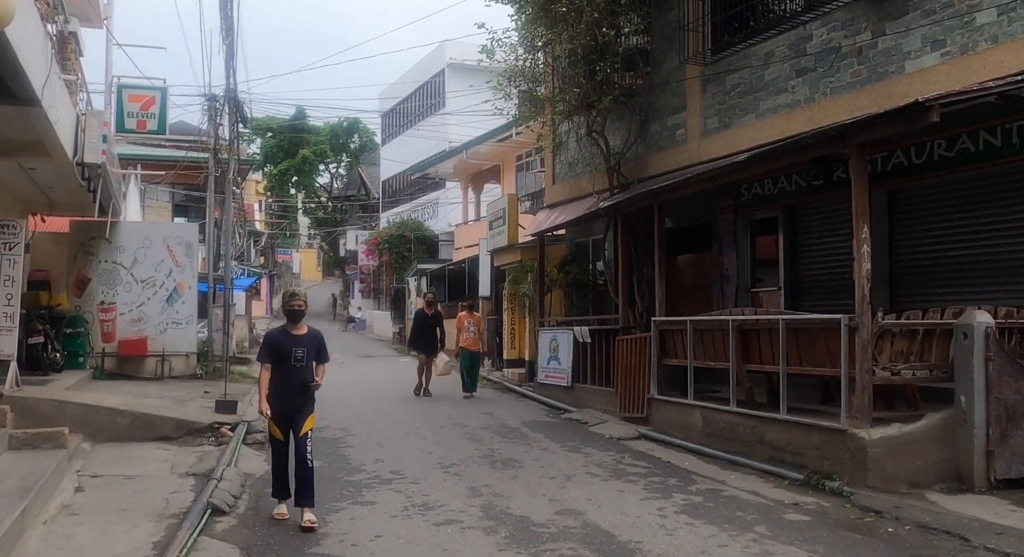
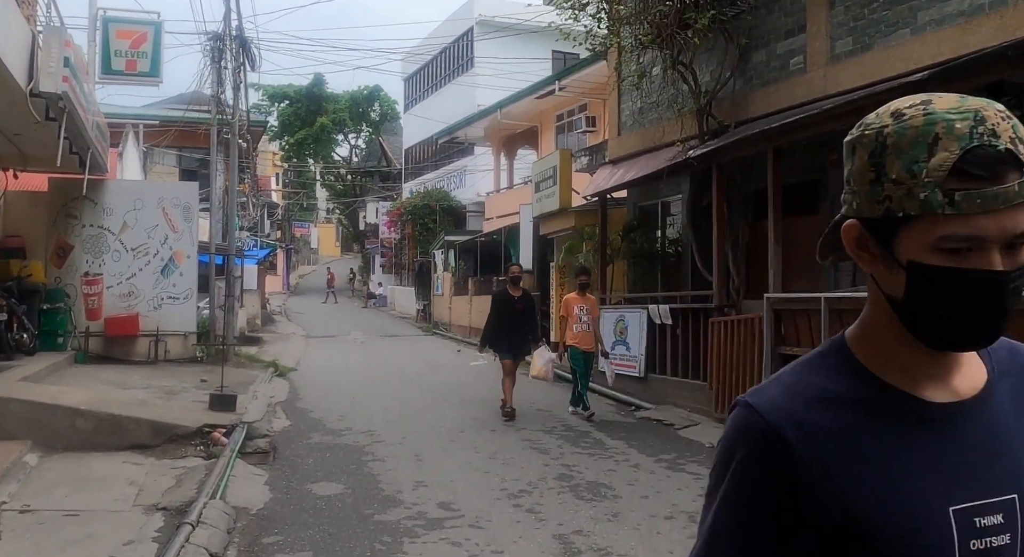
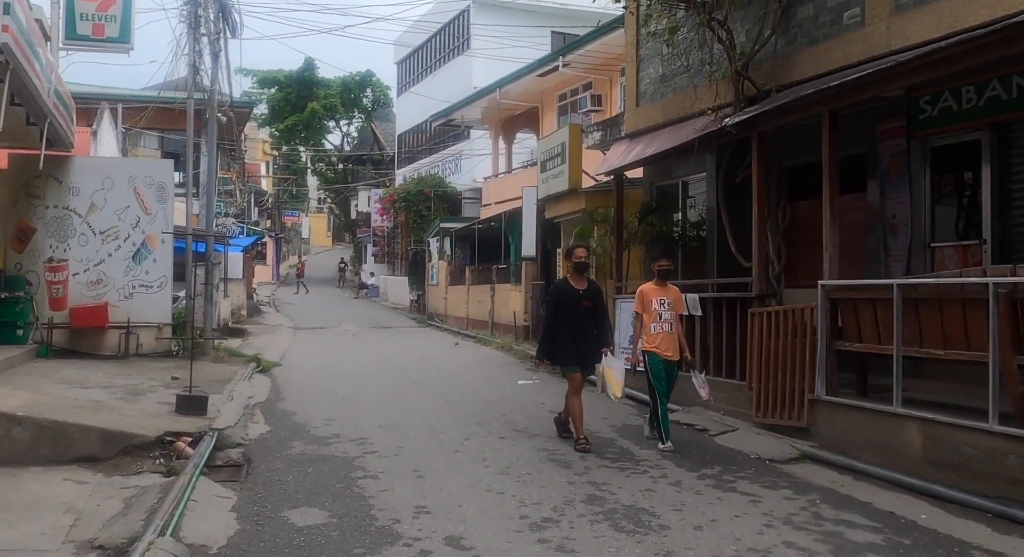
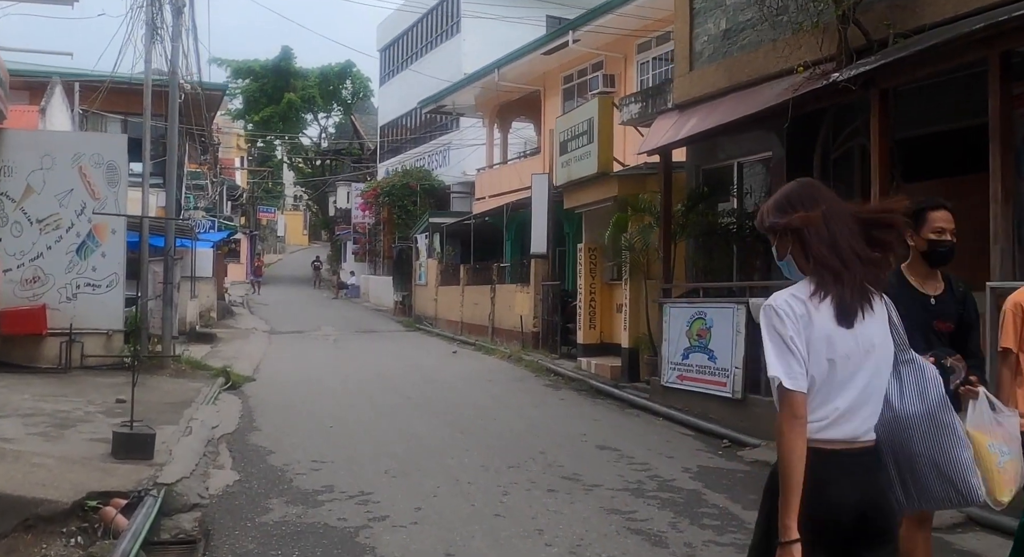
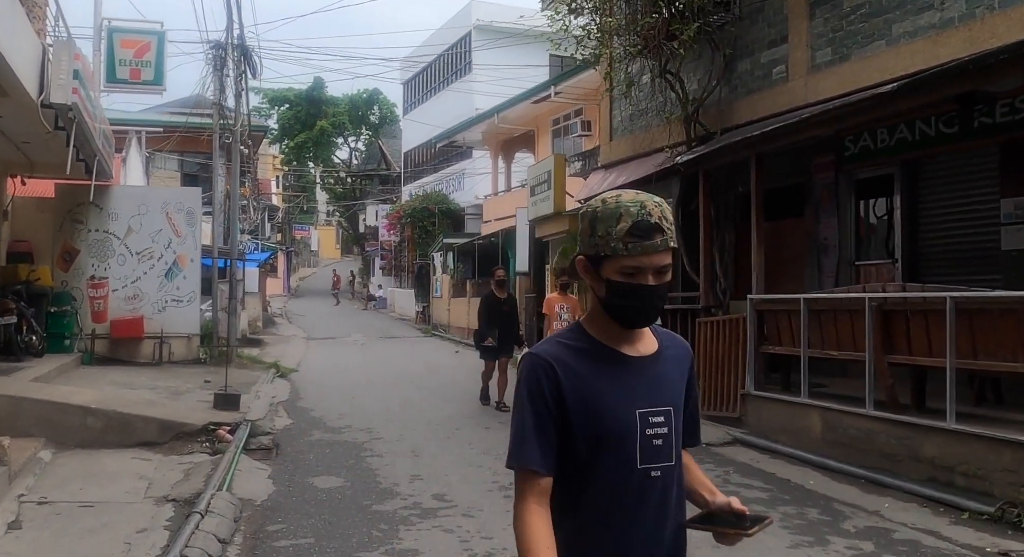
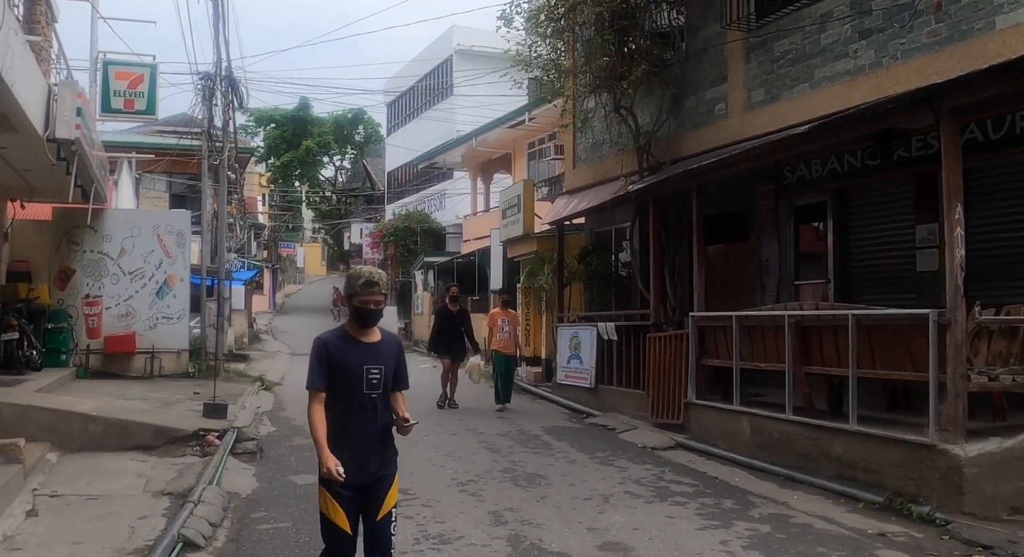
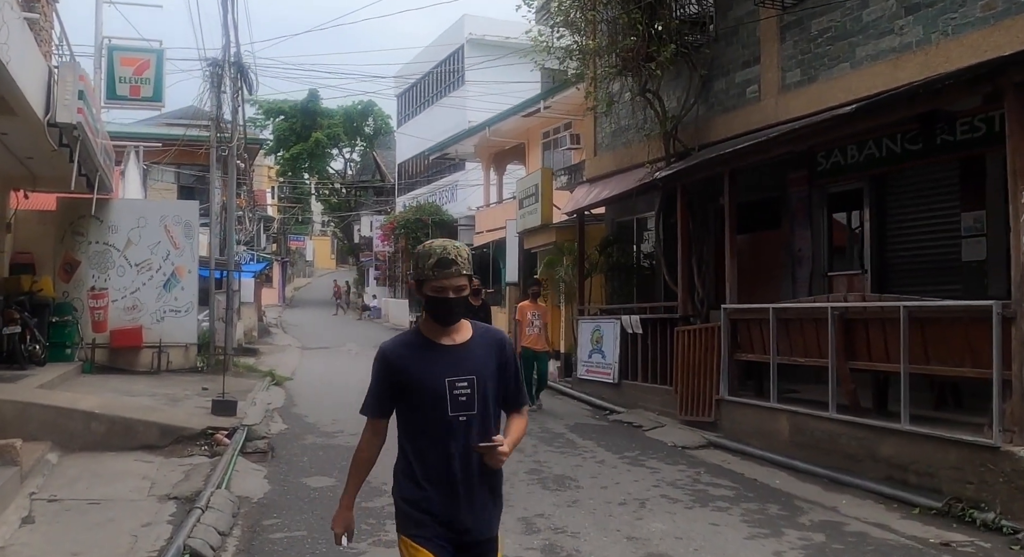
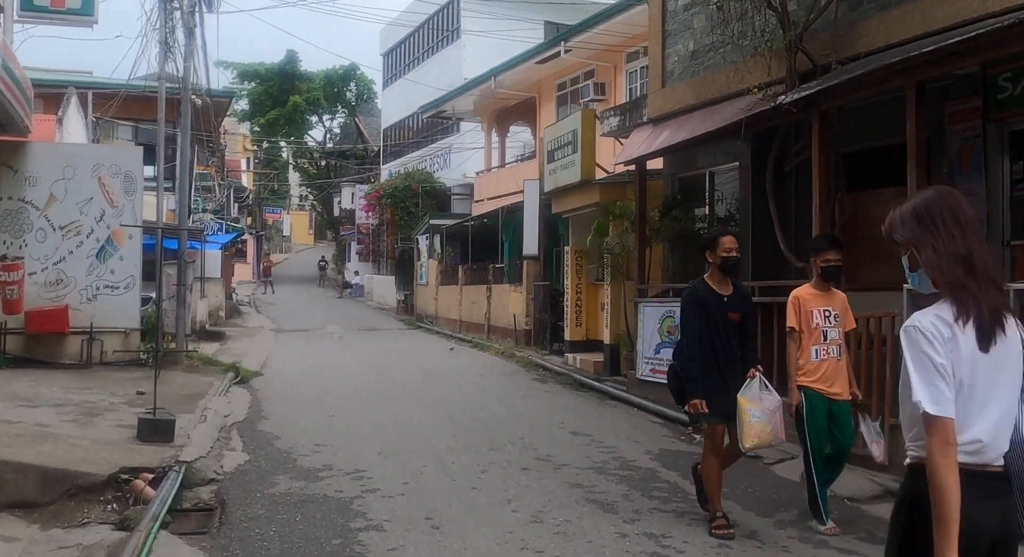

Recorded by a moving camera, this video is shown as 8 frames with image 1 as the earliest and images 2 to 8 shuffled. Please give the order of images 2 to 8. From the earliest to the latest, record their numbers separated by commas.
6, 7, 5, 2, 3, 8, 4
